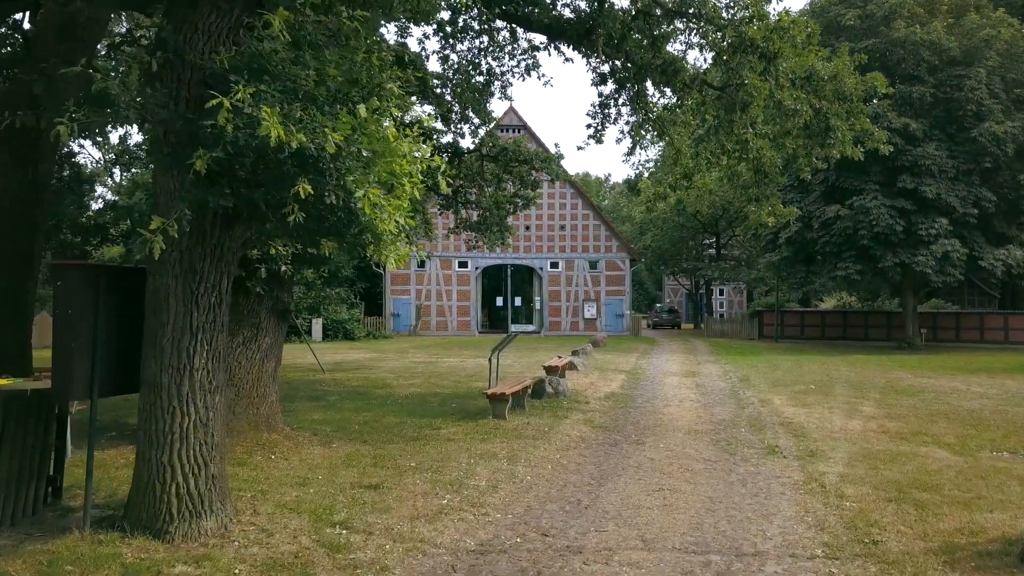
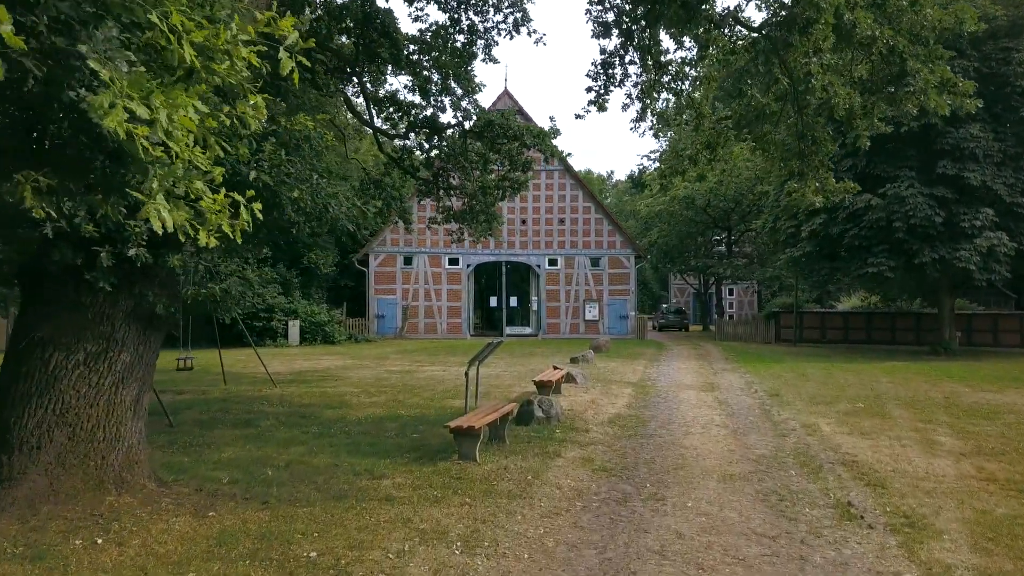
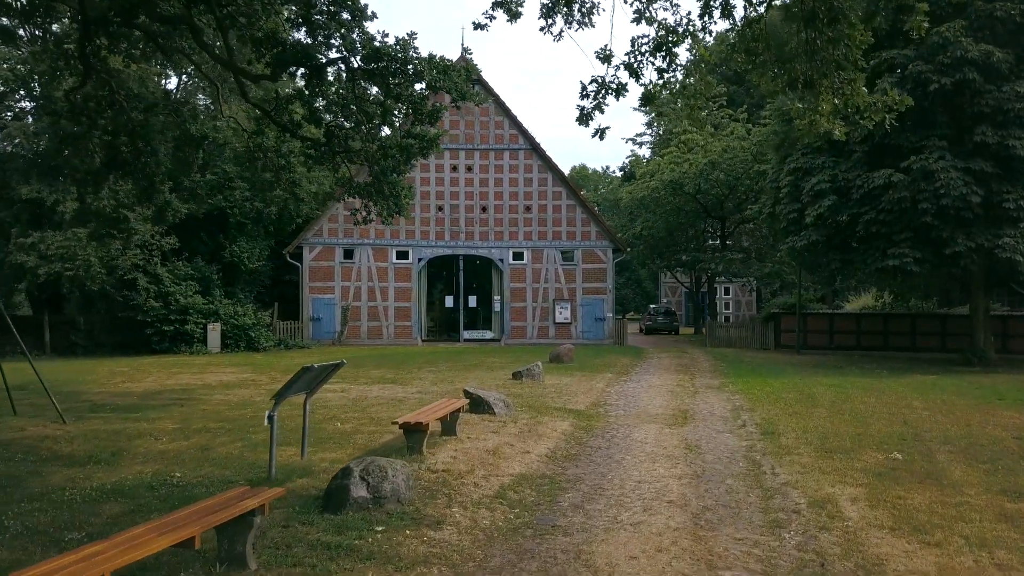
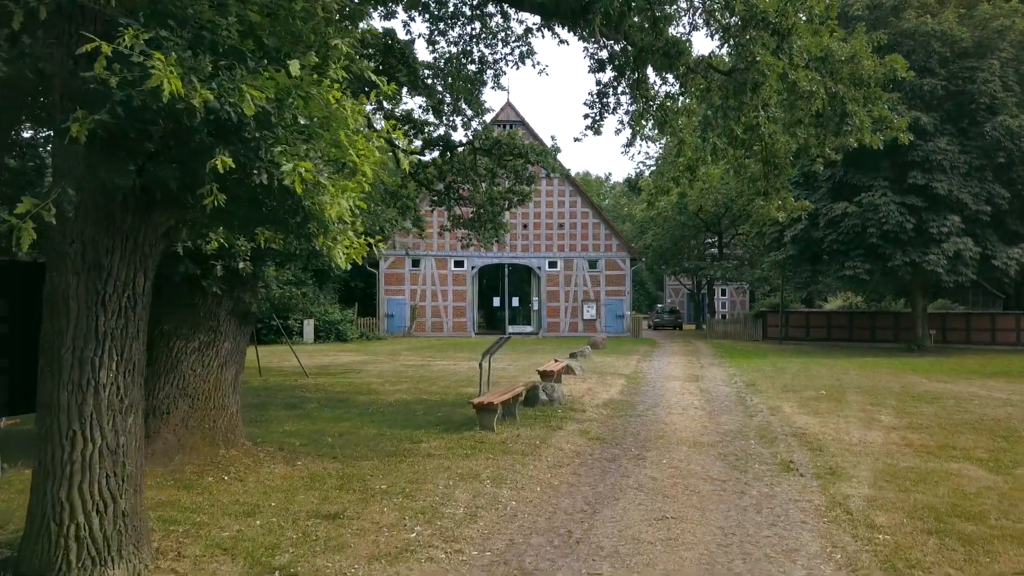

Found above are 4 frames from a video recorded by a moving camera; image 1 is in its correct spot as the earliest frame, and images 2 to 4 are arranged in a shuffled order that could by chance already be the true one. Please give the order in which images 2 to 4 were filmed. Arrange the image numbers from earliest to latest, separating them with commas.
4, 2, 3
